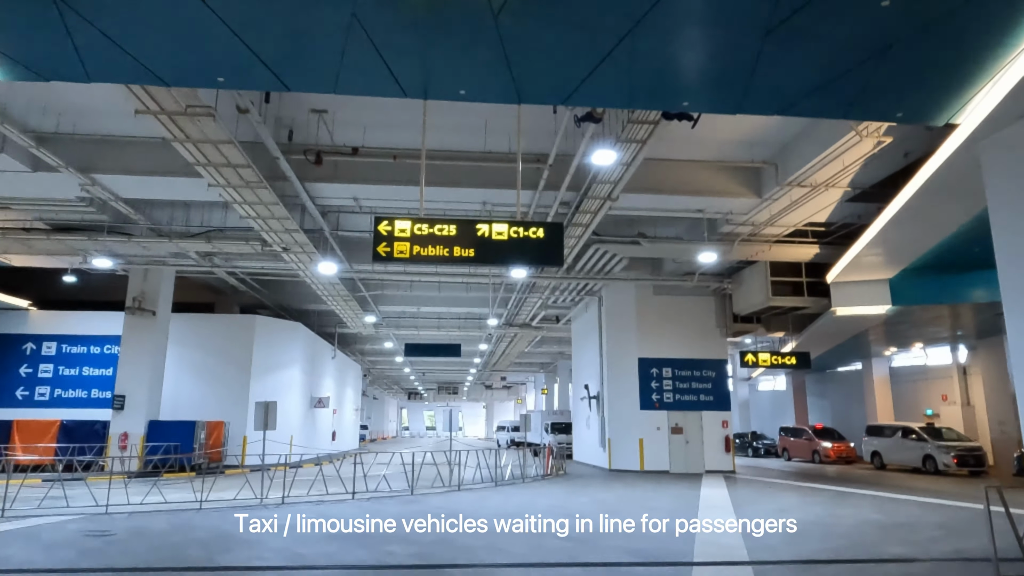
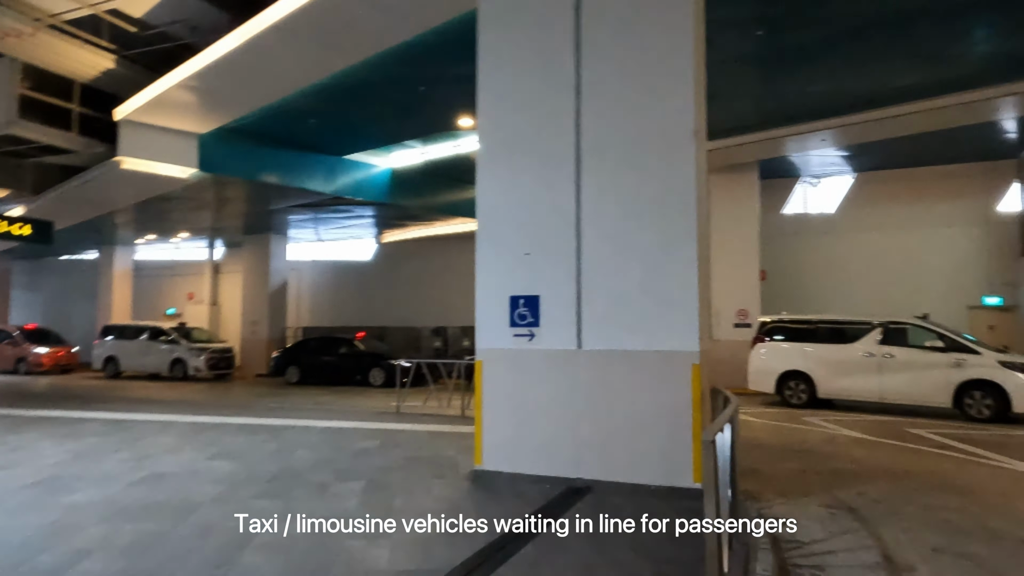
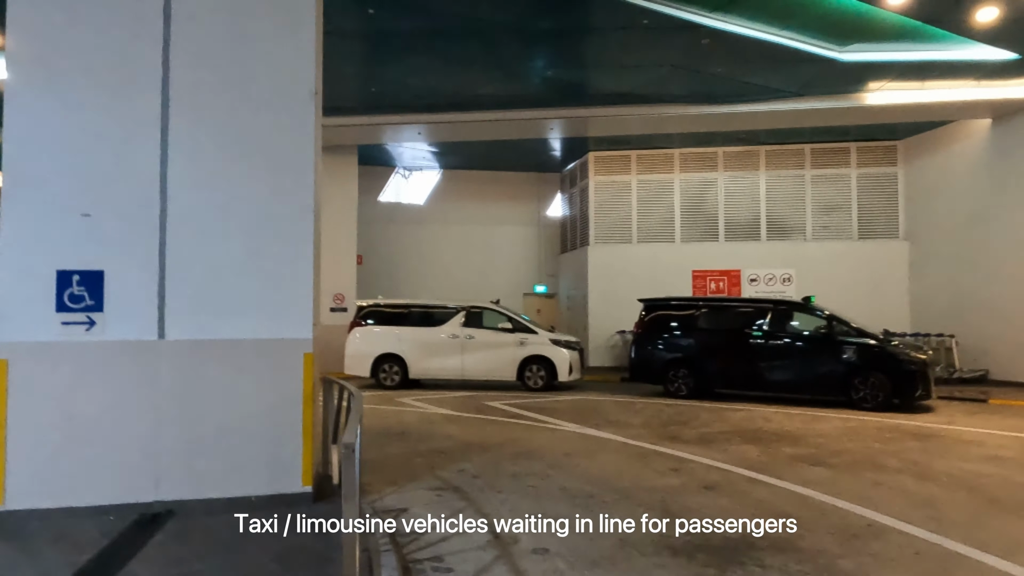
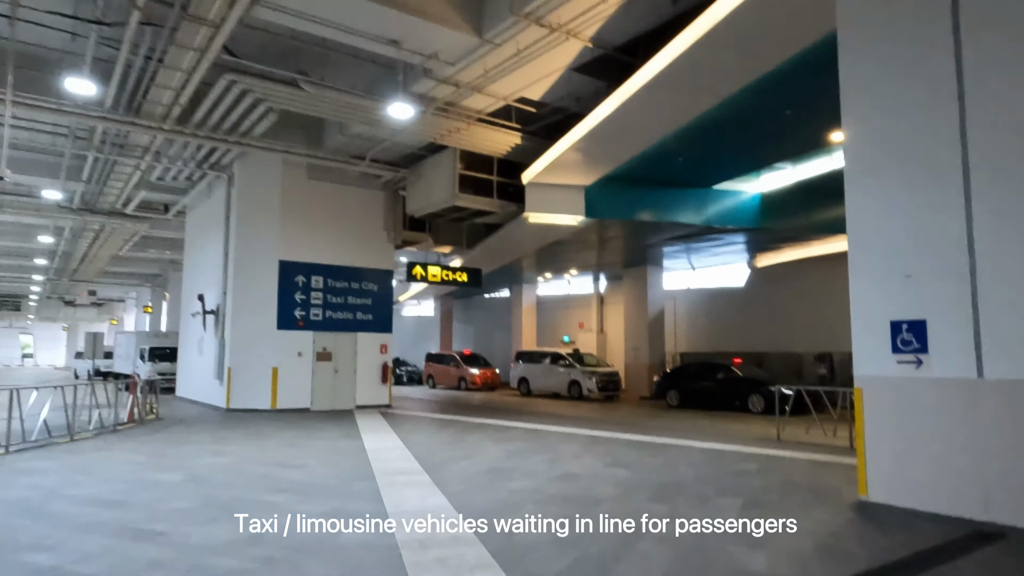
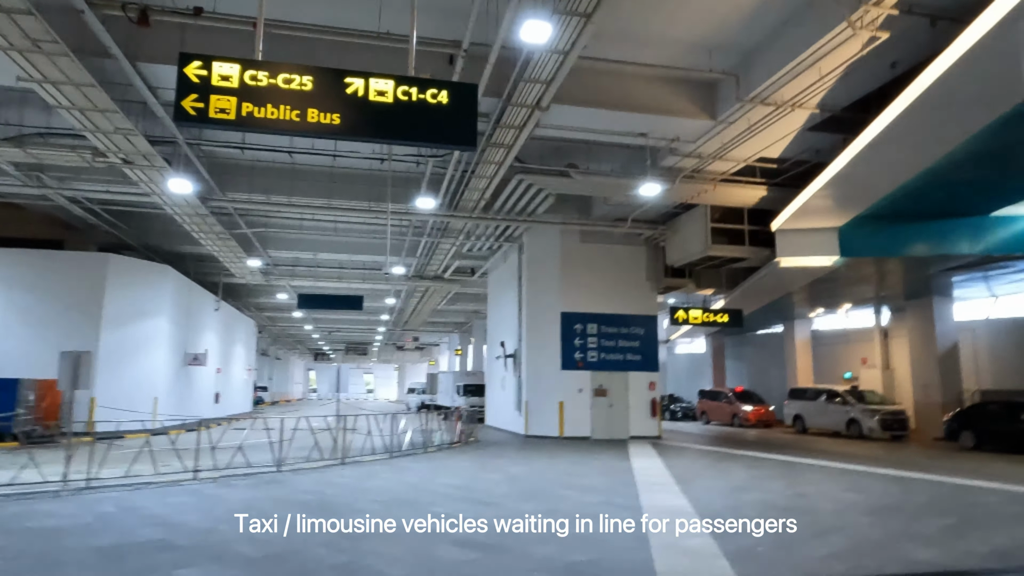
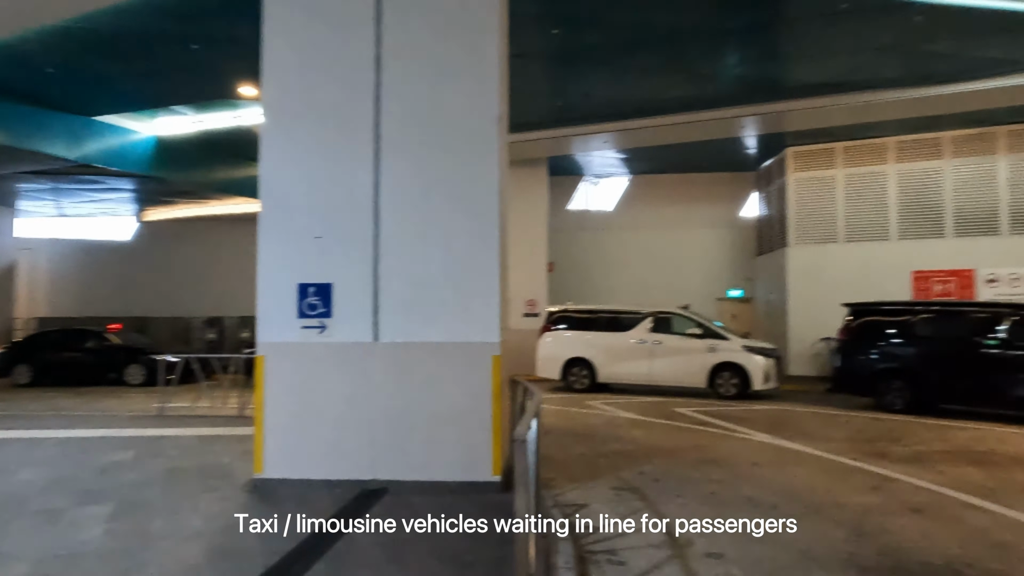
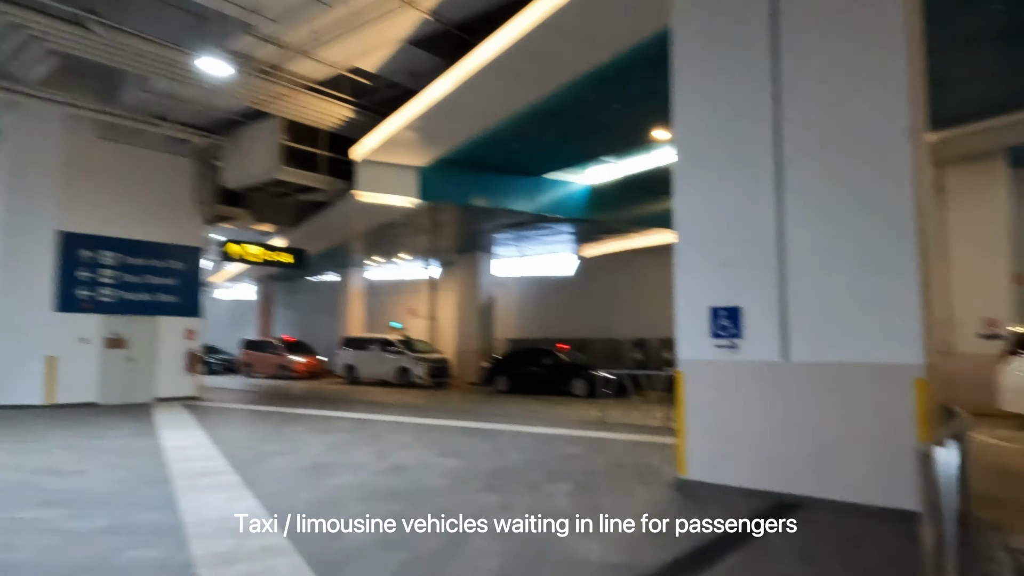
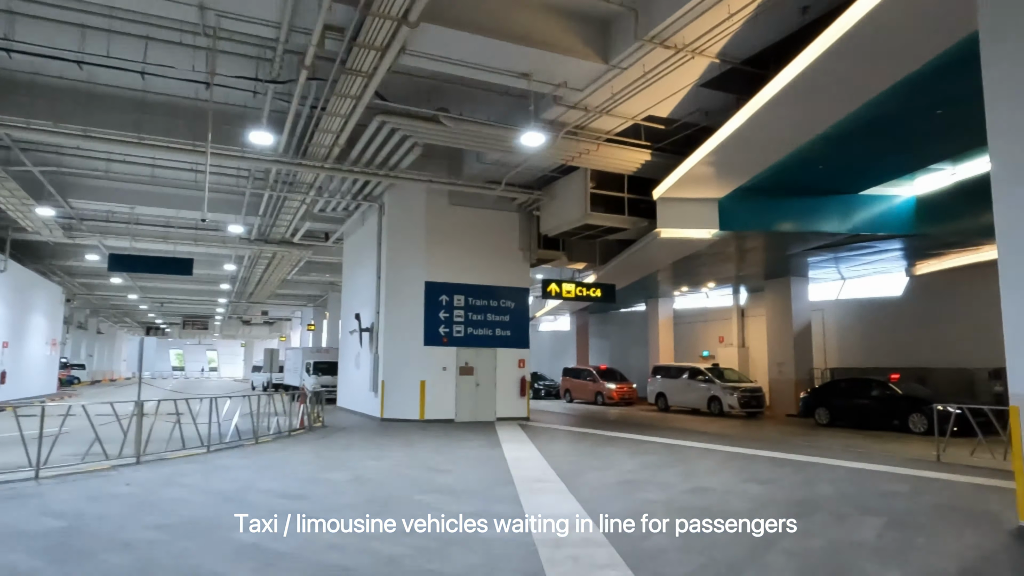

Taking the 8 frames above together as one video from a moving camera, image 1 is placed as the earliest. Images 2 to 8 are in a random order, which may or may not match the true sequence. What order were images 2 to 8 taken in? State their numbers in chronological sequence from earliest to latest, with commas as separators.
5, 8, 4, 7, 2, 6, 3
